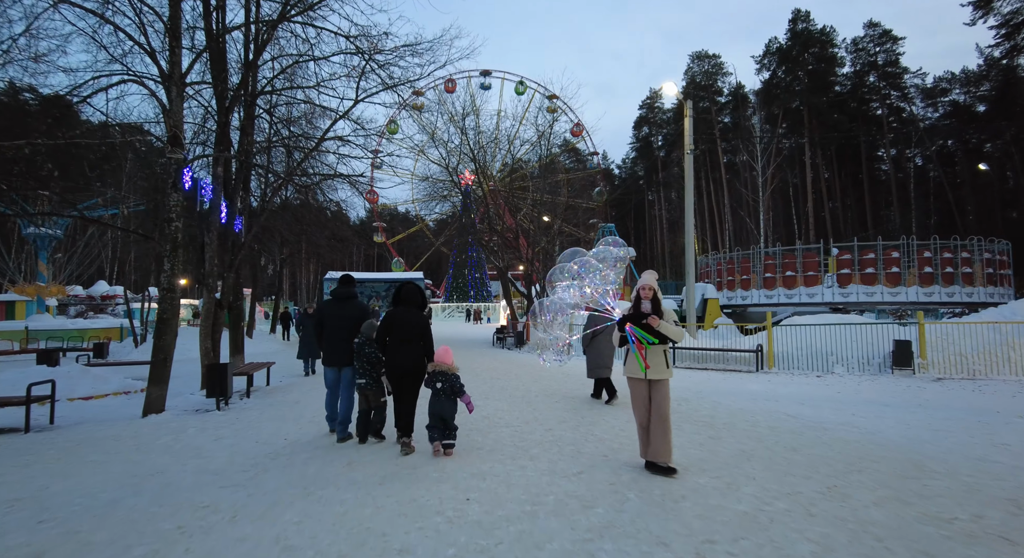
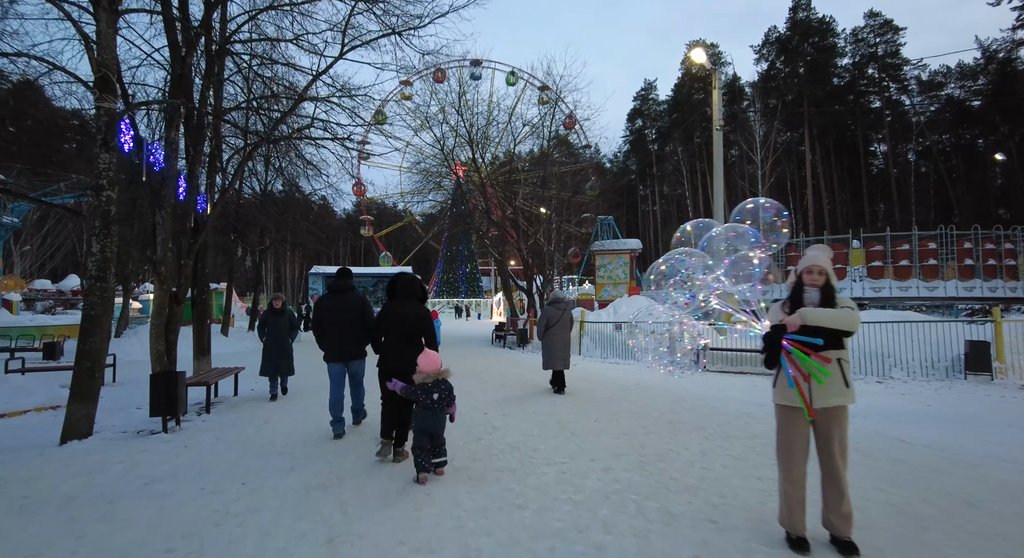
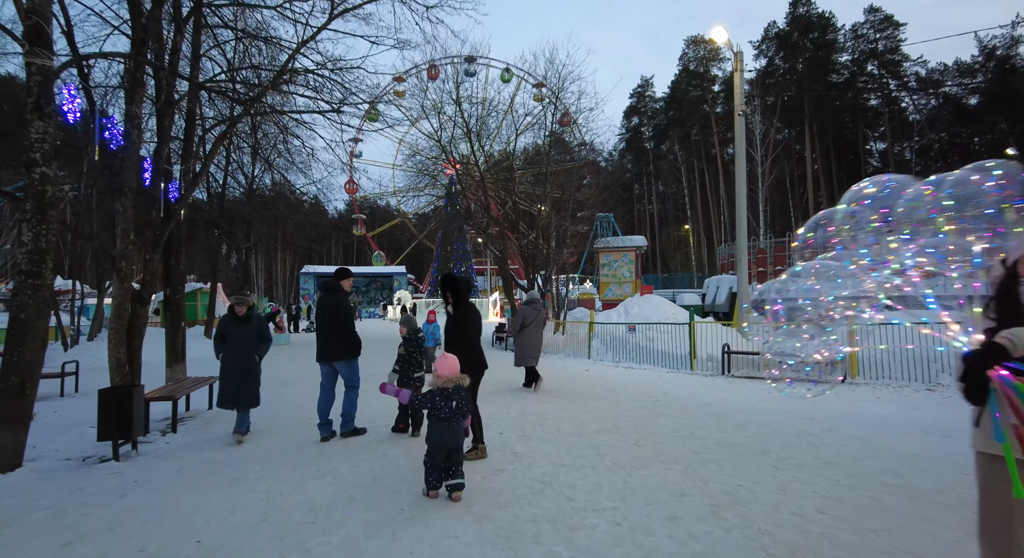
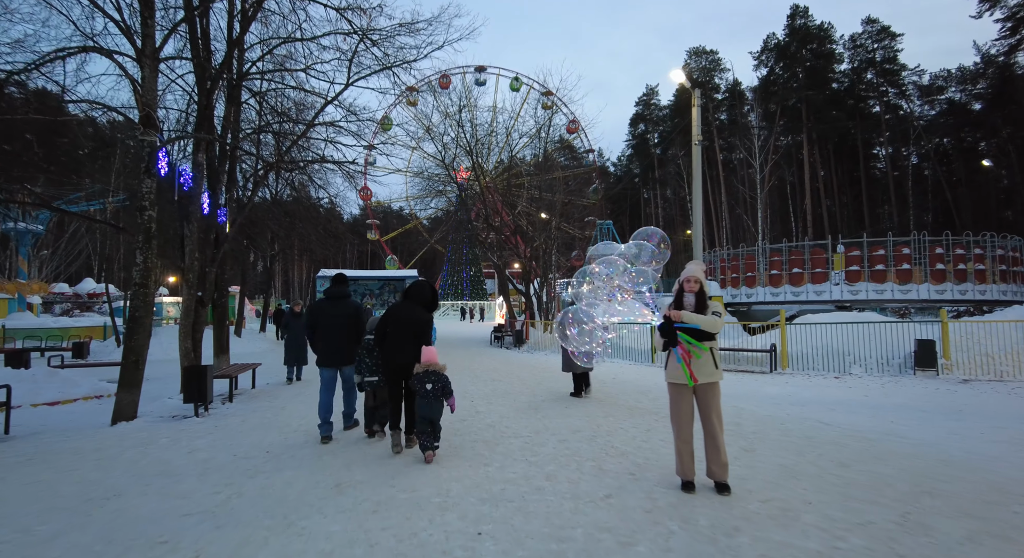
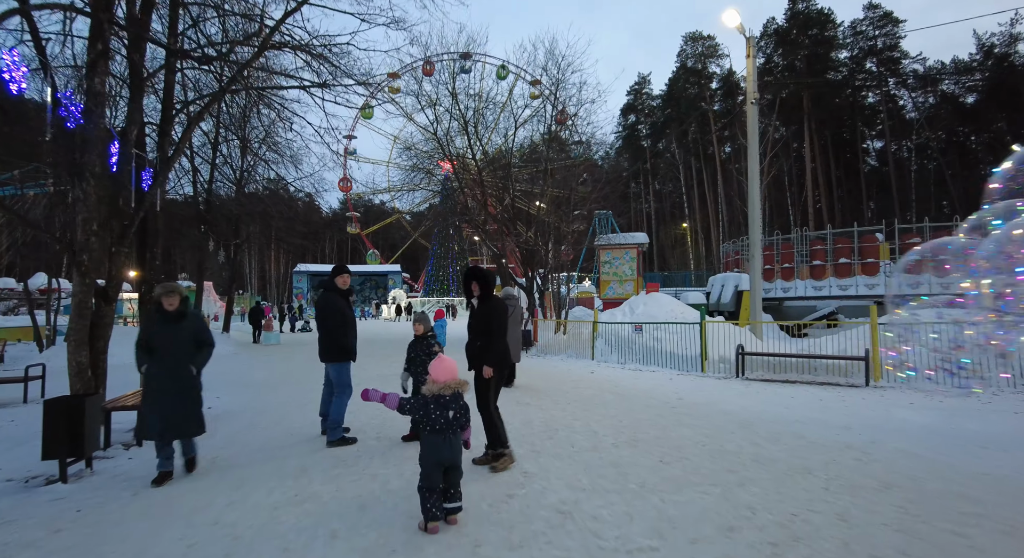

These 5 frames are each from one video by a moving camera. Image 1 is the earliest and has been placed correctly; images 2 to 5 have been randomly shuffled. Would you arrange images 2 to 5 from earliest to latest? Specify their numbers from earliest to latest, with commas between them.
4, 2, 3, 5
